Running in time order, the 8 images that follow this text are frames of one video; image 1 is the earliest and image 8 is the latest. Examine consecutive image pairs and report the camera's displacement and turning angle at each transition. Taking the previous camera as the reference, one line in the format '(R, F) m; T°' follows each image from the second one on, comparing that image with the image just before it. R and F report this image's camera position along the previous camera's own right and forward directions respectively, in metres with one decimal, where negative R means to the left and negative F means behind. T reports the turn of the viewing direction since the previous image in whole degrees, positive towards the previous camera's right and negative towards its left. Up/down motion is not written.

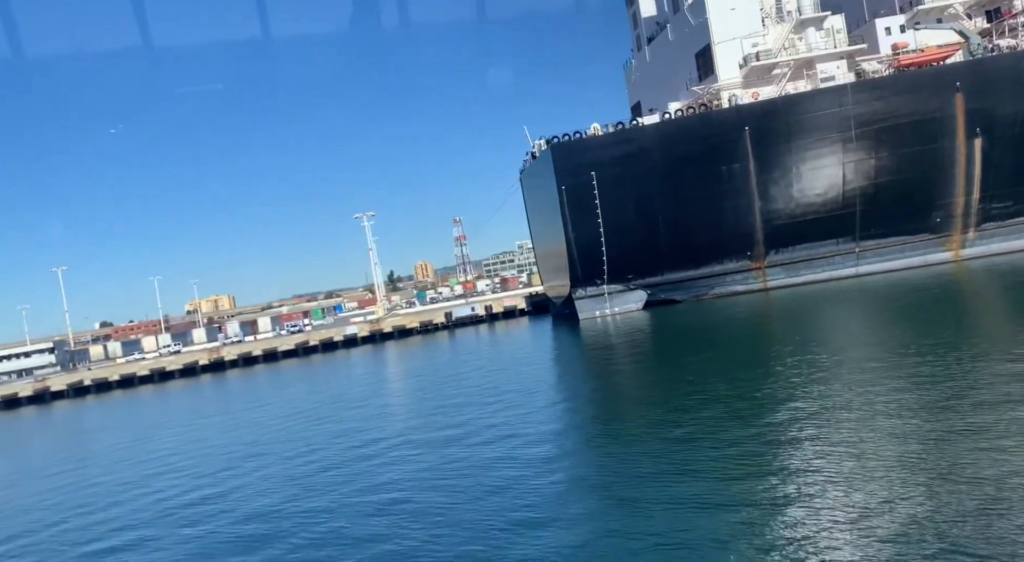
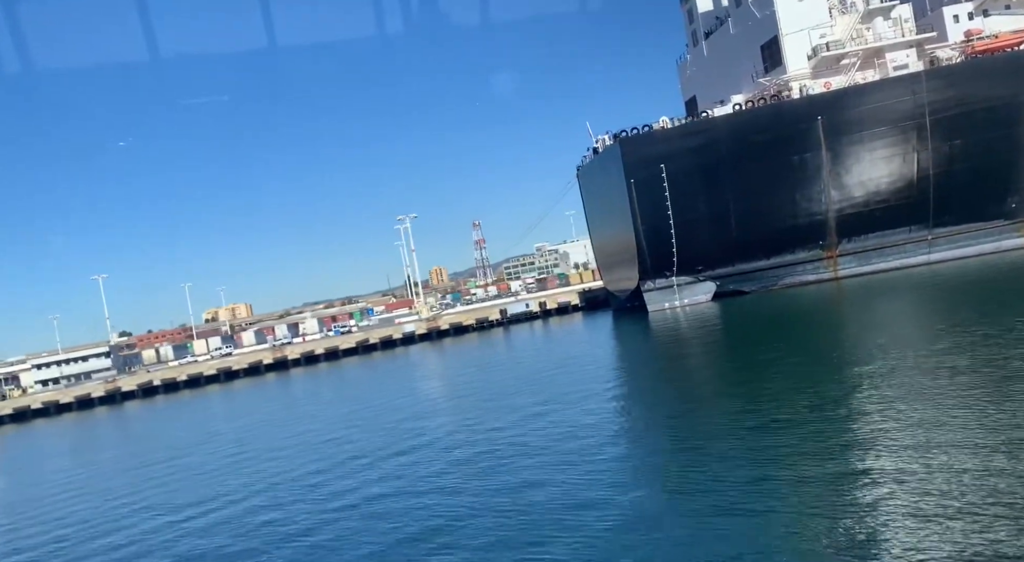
(-1.0, -0.2) m; -1°
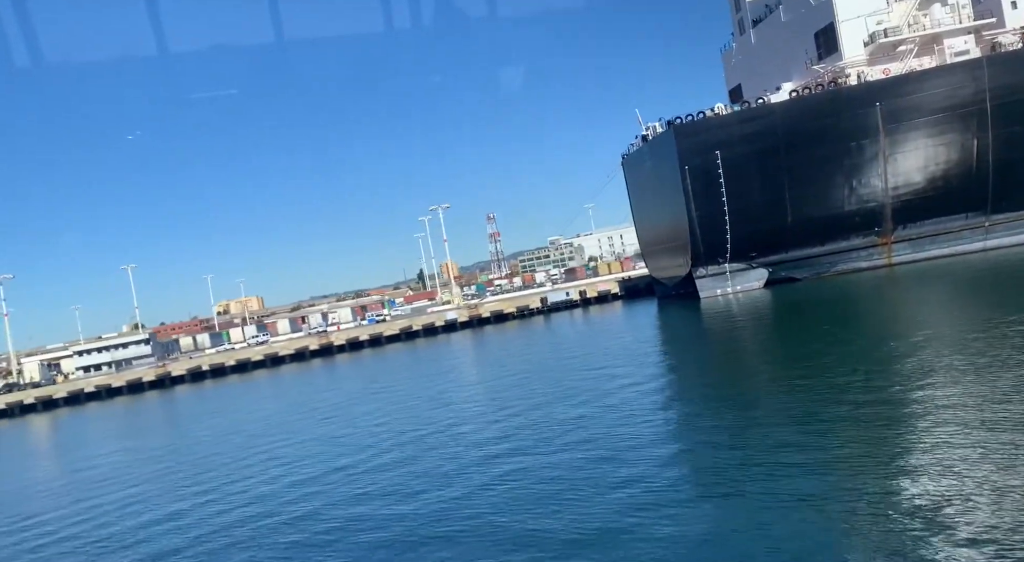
(-0.7, -0.2) m; -1°
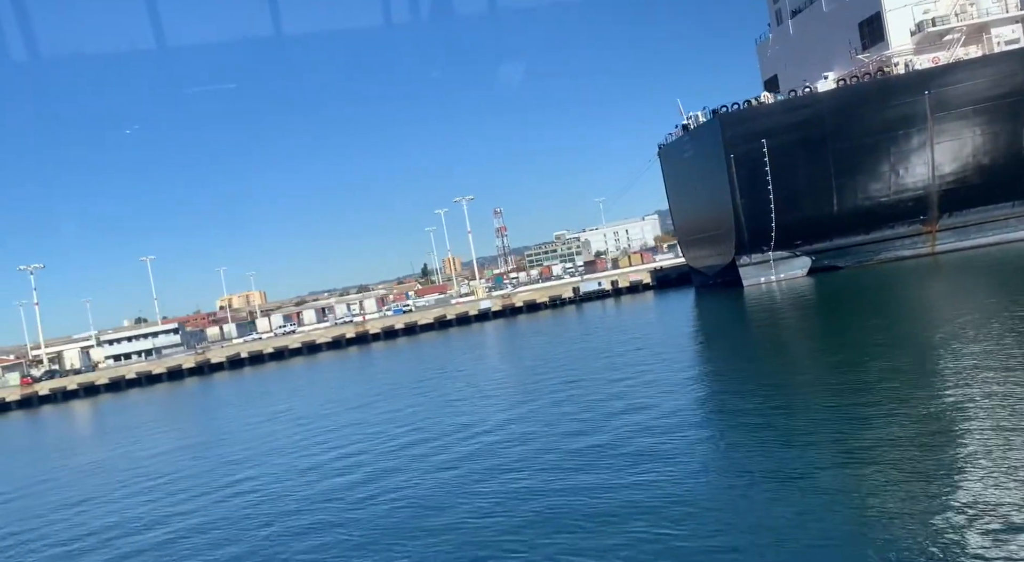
(-0.7, -0.2) m; 0°
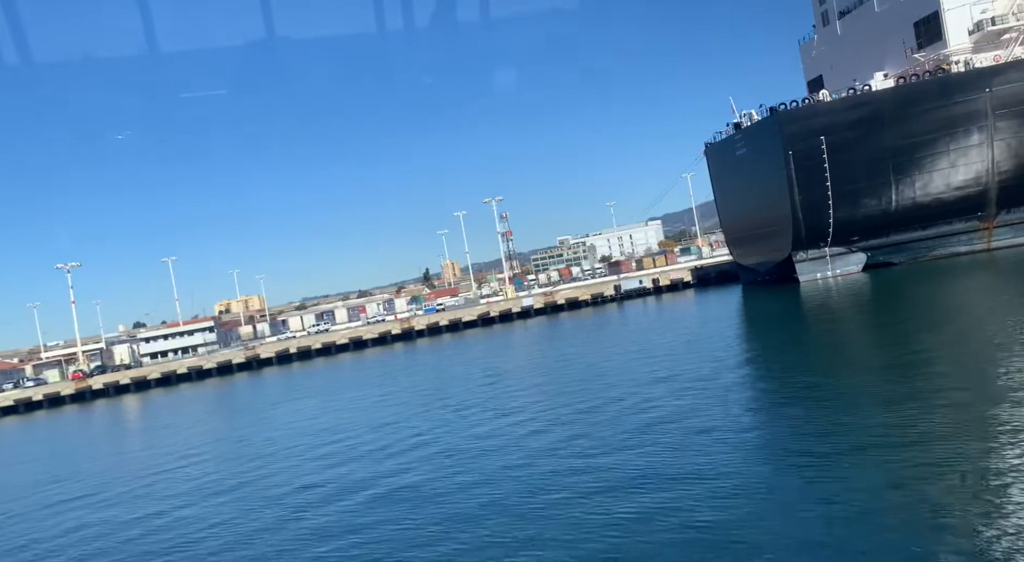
(-1.1, -0.3) m; 0°
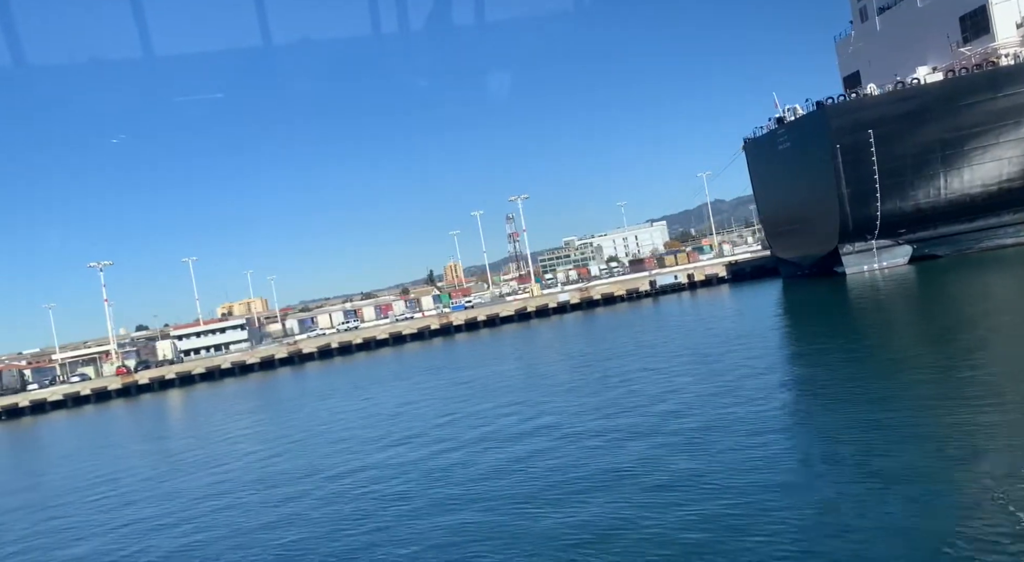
(-0.9, -0.2) m; 0°
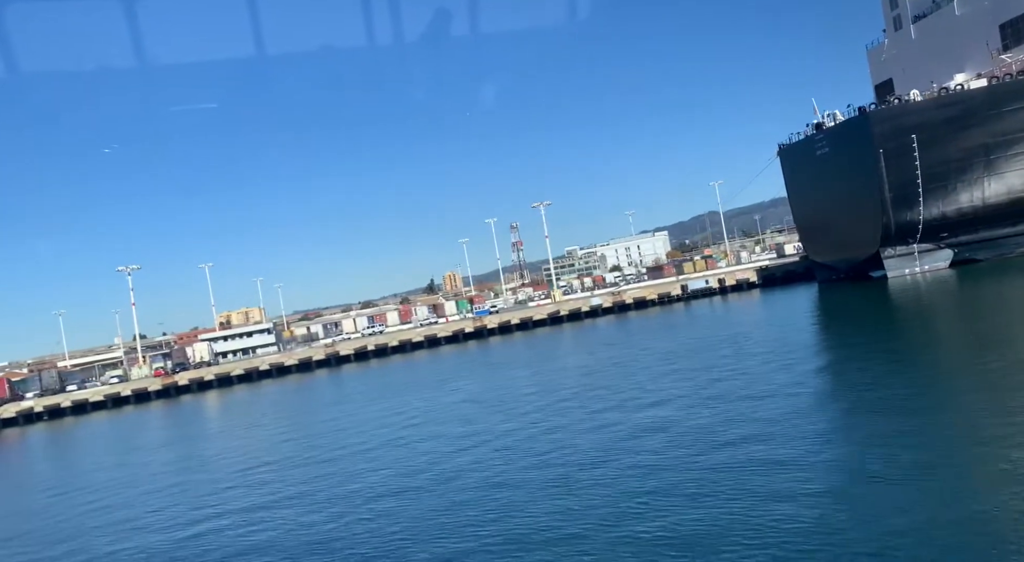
(-0.9, -0.2) m; 0°
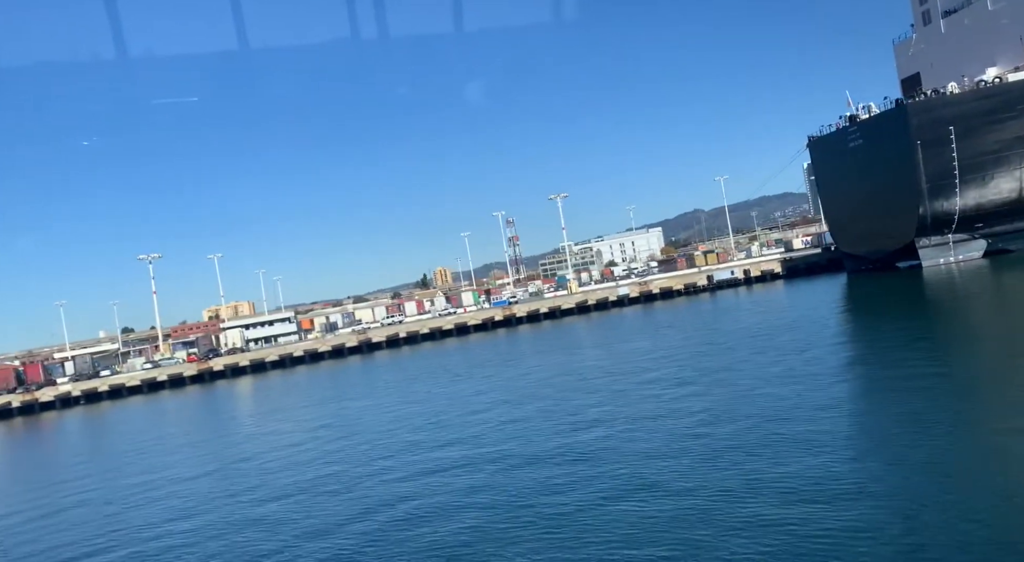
(-1.0, -0.3) m; 0°
